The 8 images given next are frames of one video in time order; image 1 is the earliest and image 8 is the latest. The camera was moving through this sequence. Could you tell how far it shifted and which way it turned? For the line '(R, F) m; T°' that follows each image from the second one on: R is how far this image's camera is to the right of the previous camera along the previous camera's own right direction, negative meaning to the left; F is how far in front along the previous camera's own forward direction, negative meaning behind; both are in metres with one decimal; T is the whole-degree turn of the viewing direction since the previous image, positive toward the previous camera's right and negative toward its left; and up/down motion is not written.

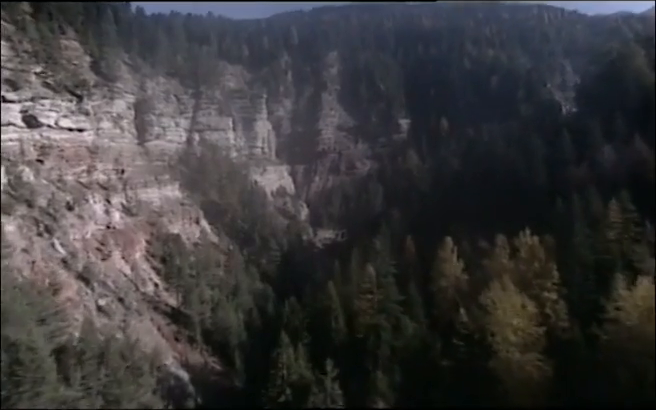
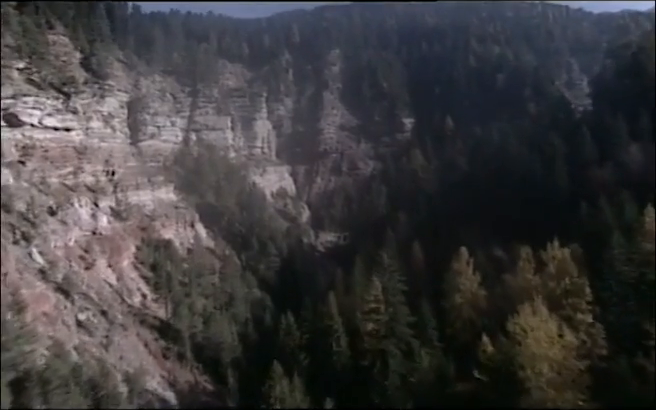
(0.0, +1.2) m; 0°
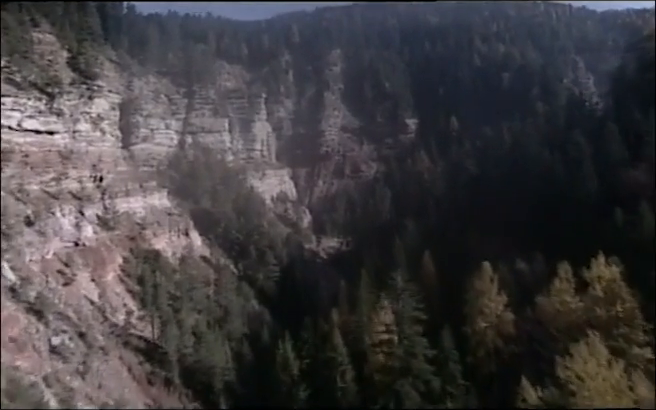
(0.0, +1.3) m; 0°
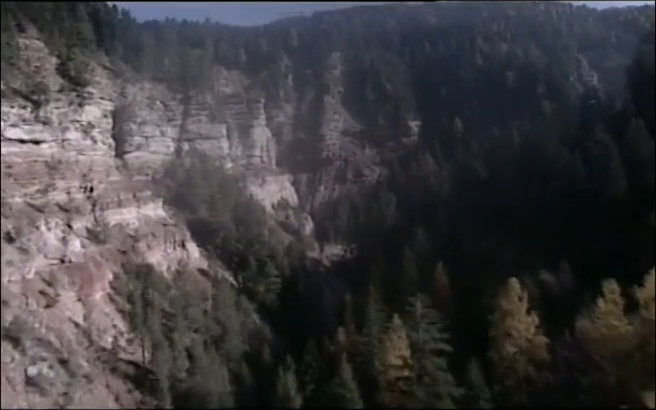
(0.0, +1.1) m; 0°
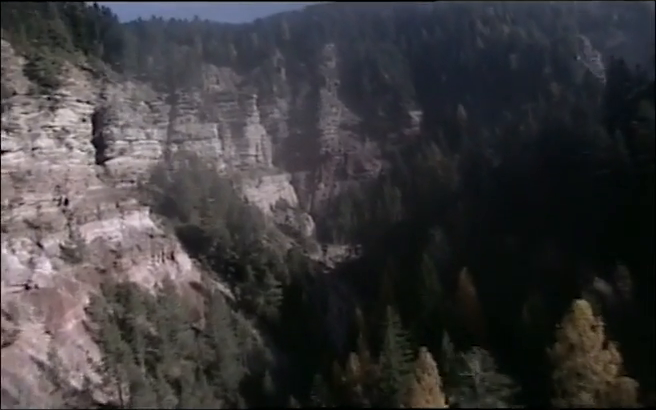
(0.0, +1.9) m; 0°
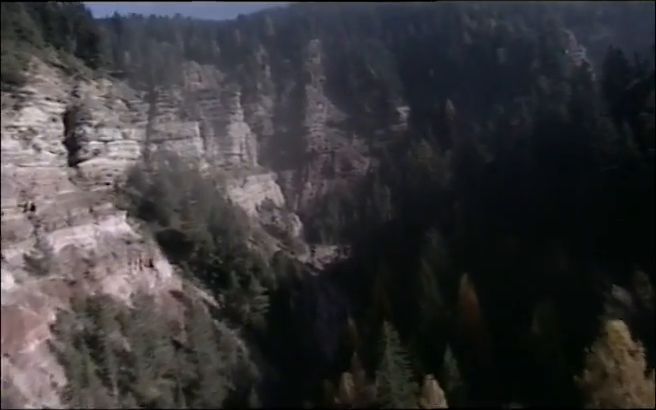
(0.0, +1.0) m; +2°
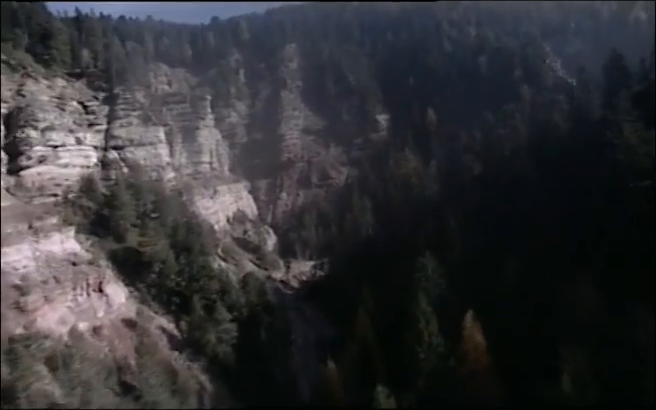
(0.0, +1.9) m; +3°
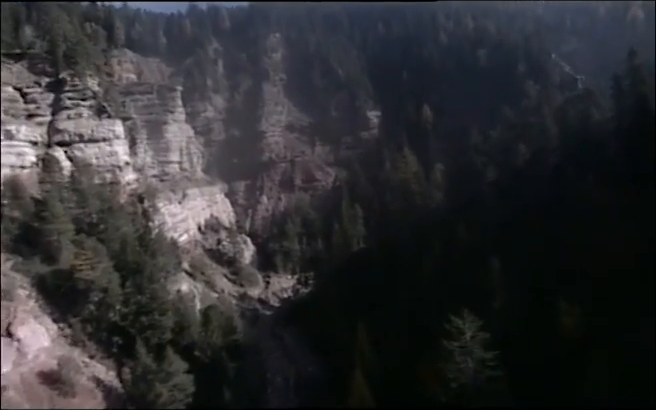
(0.0, +3.6) m; +2°
